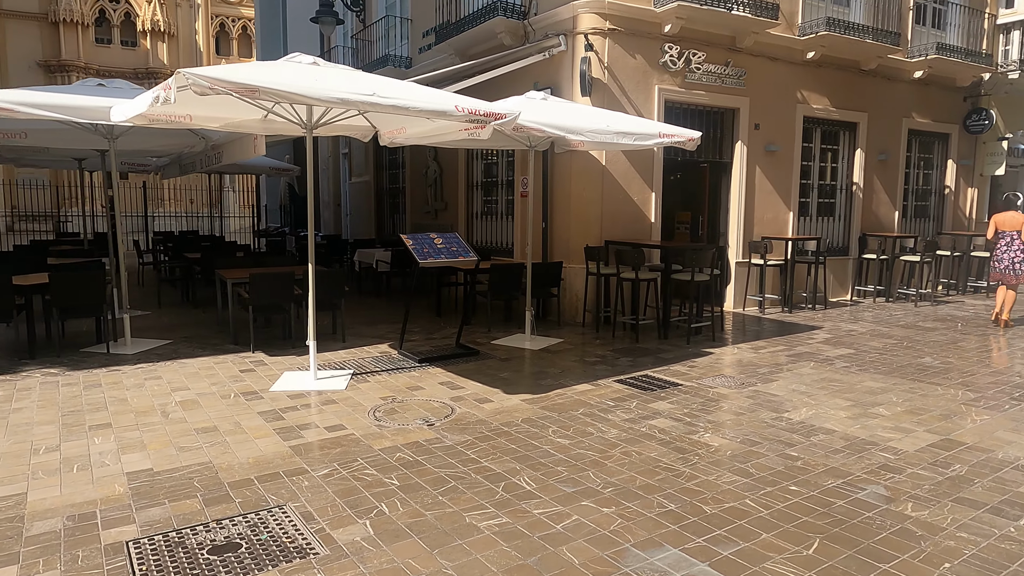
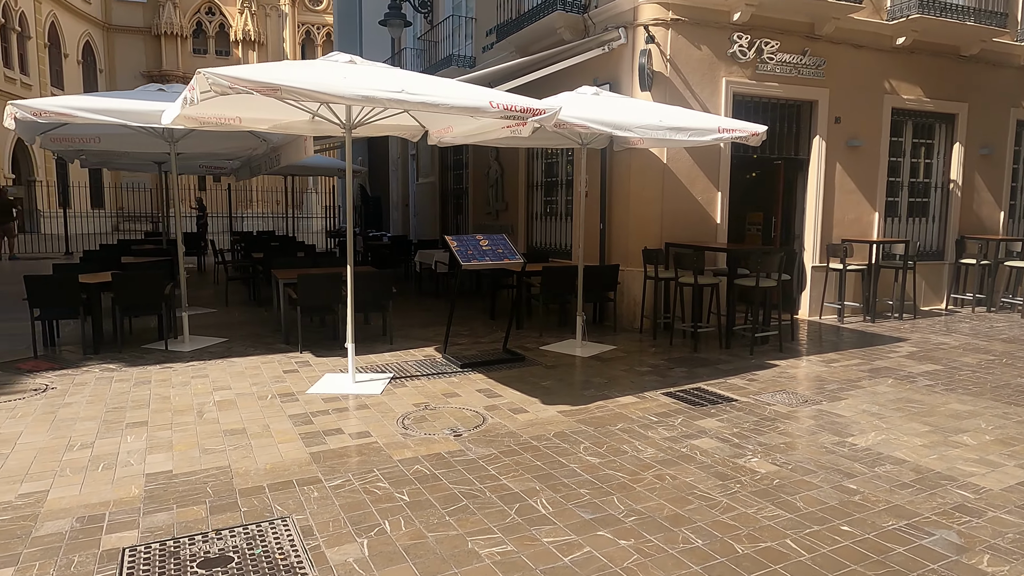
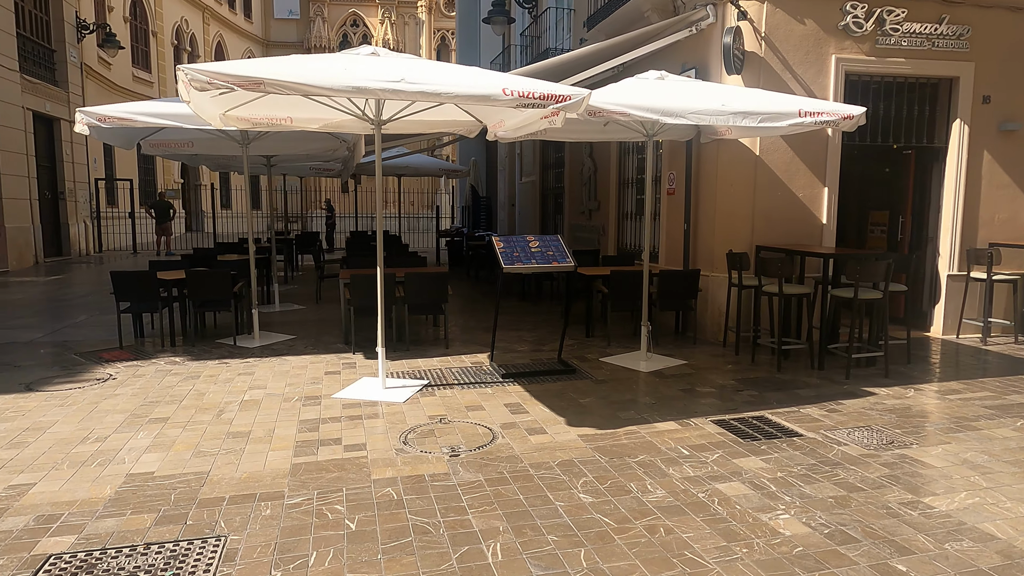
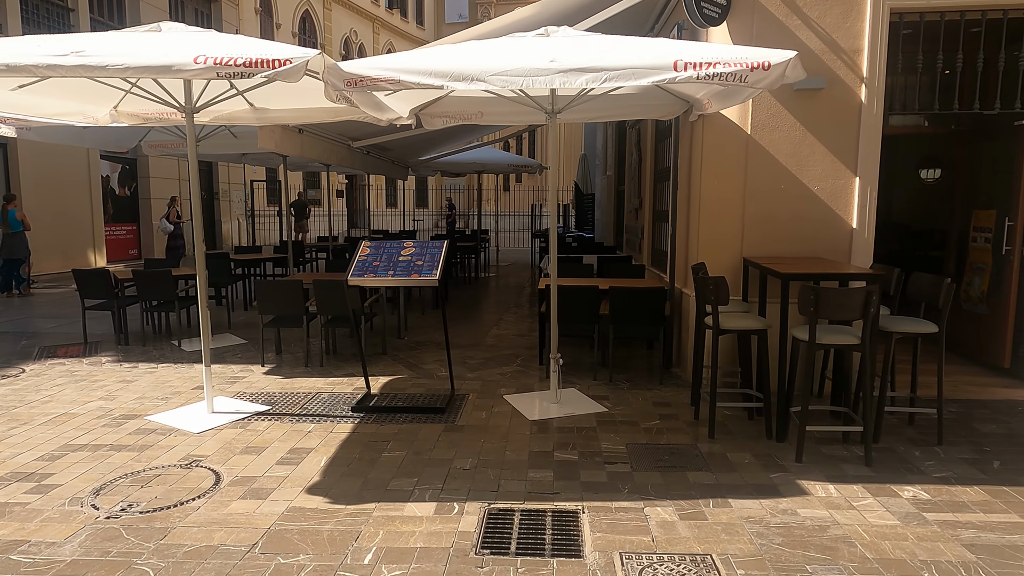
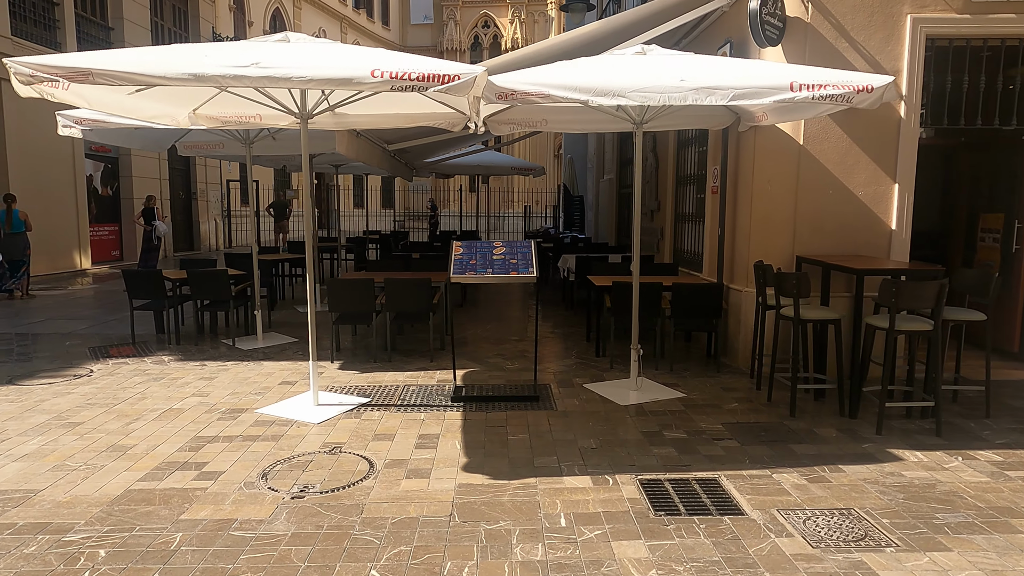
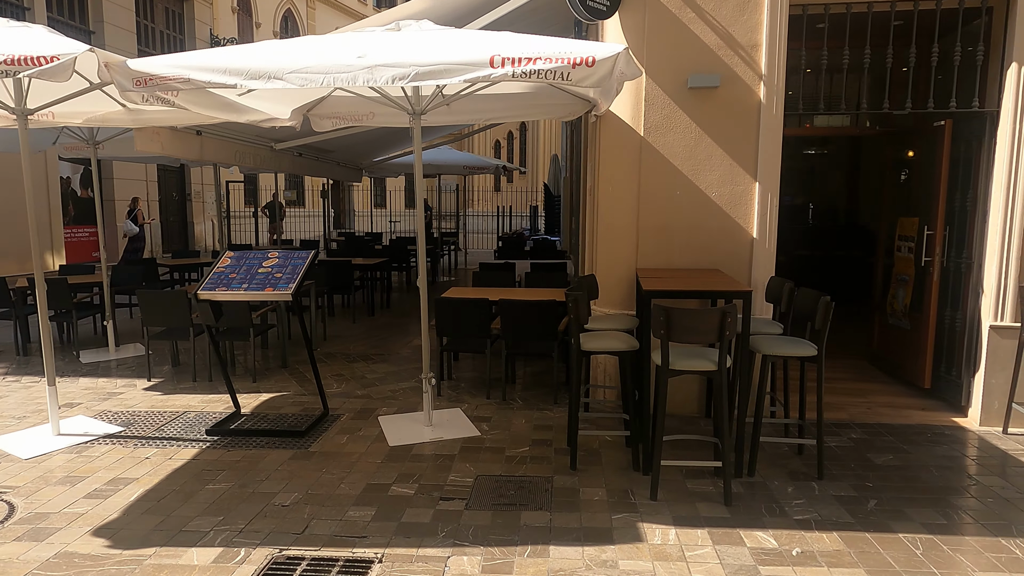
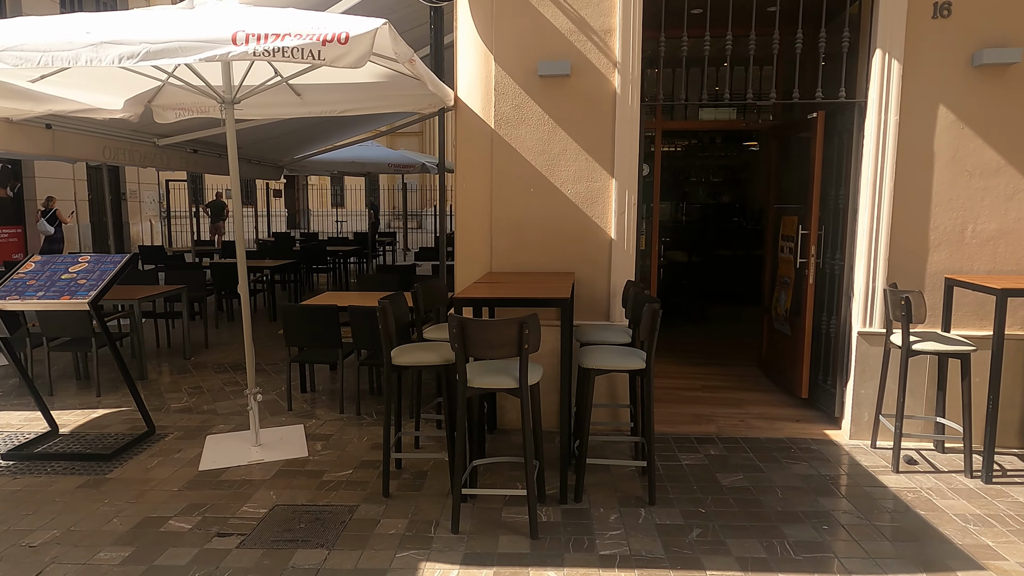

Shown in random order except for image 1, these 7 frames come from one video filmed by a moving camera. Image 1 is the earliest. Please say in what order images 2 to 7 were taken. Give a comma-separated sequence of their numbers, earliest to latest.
2, 3, 5, 4, 6, 7
